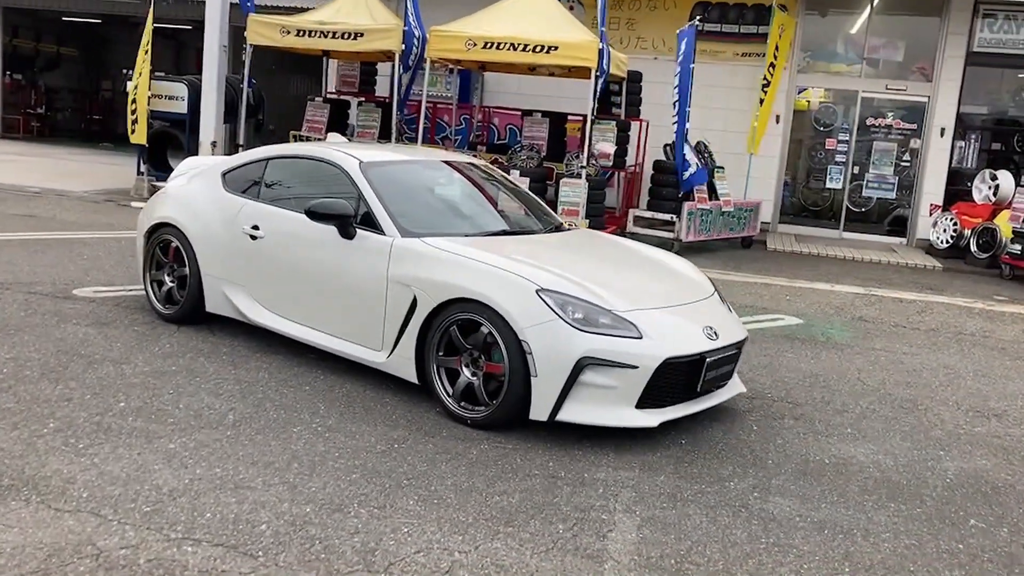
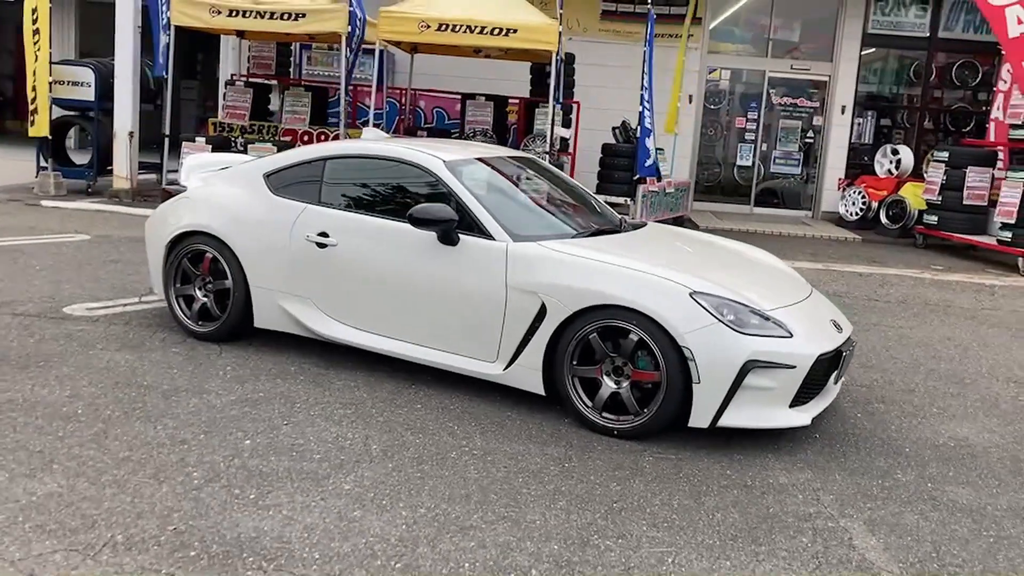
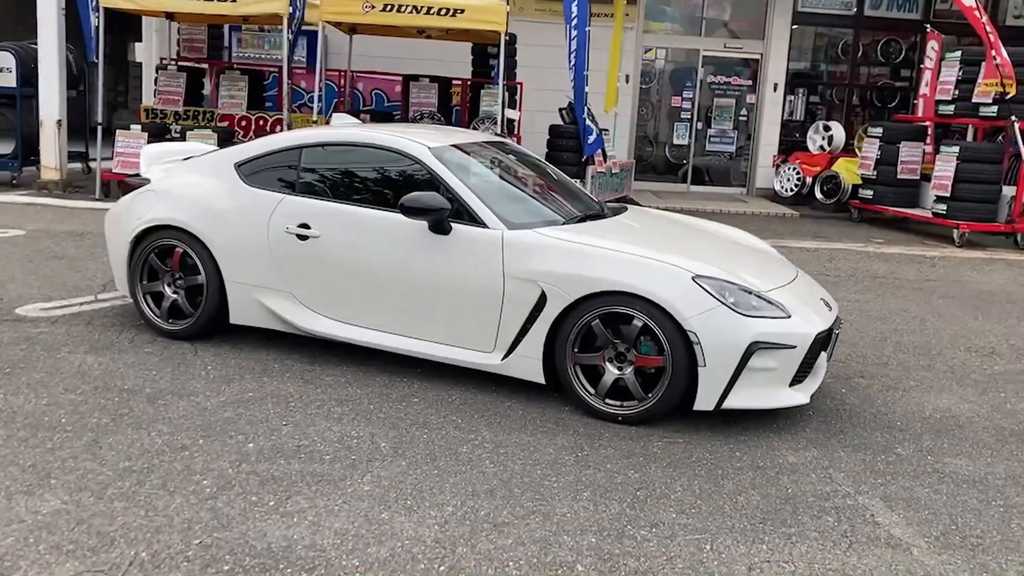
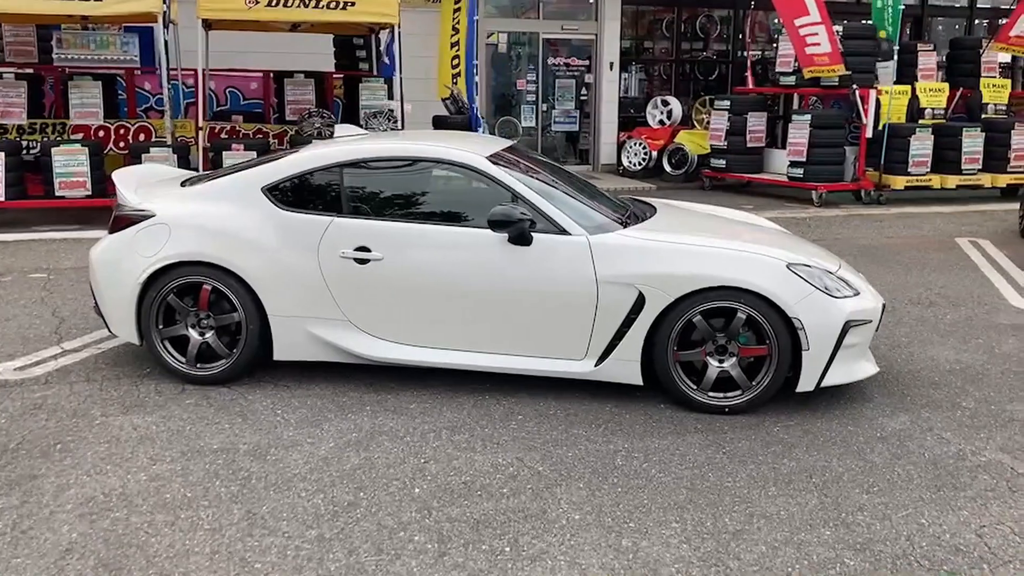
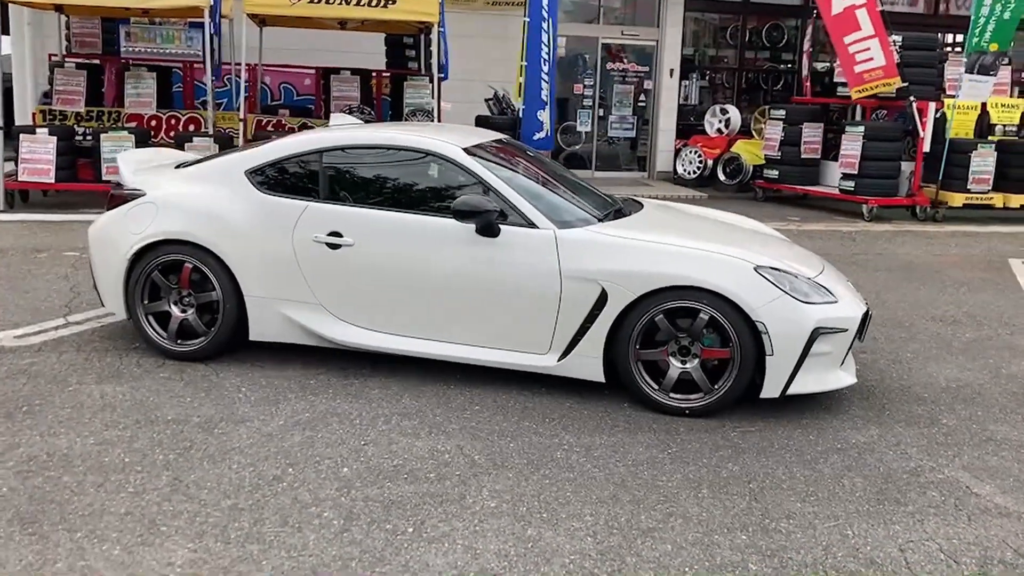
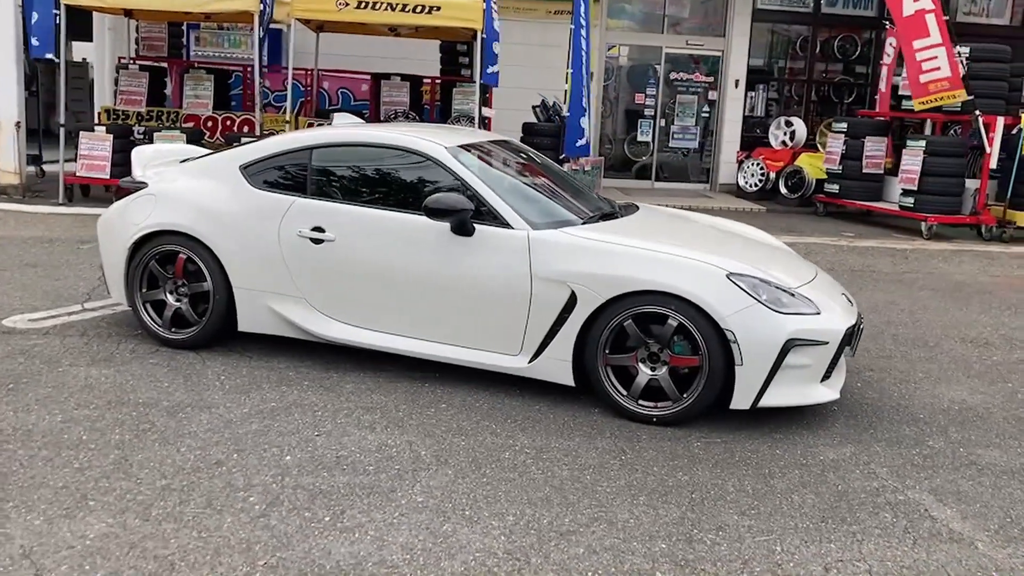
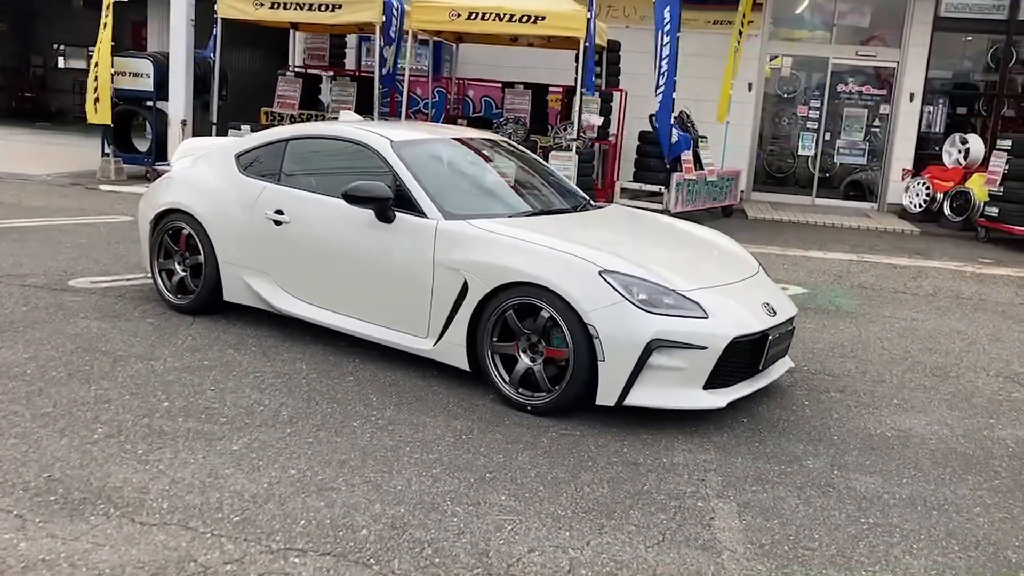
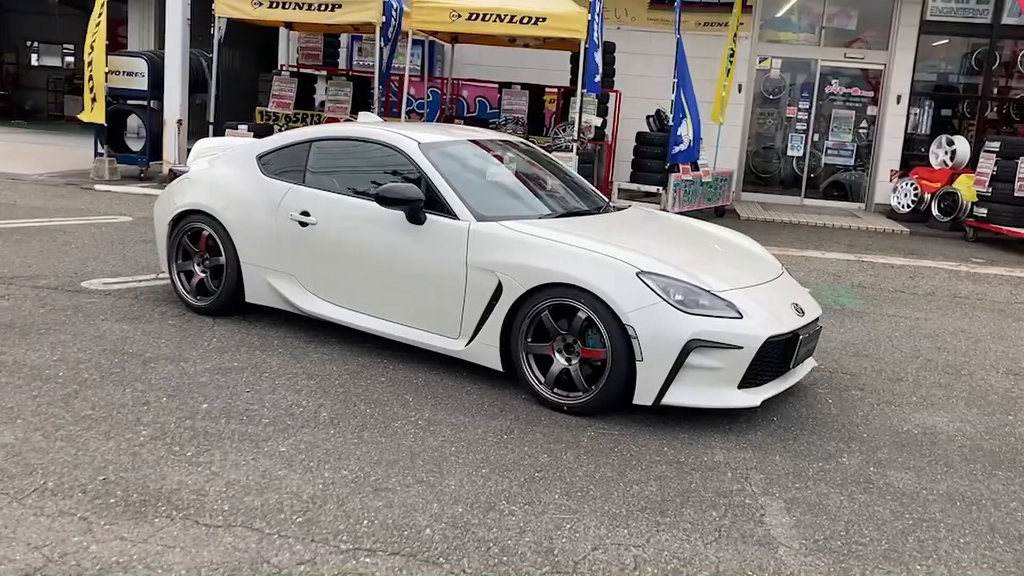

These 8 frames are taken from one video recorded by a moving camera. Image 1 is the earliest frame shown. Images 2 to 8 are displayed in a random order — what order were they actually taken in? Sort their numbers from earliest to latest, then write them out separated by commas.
7, 8, 2, 3, 6, 5, 4
